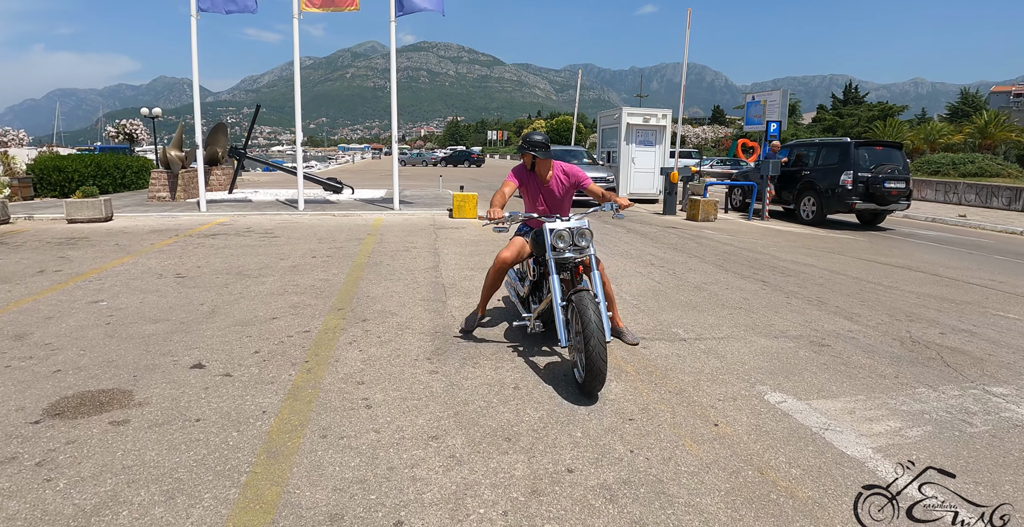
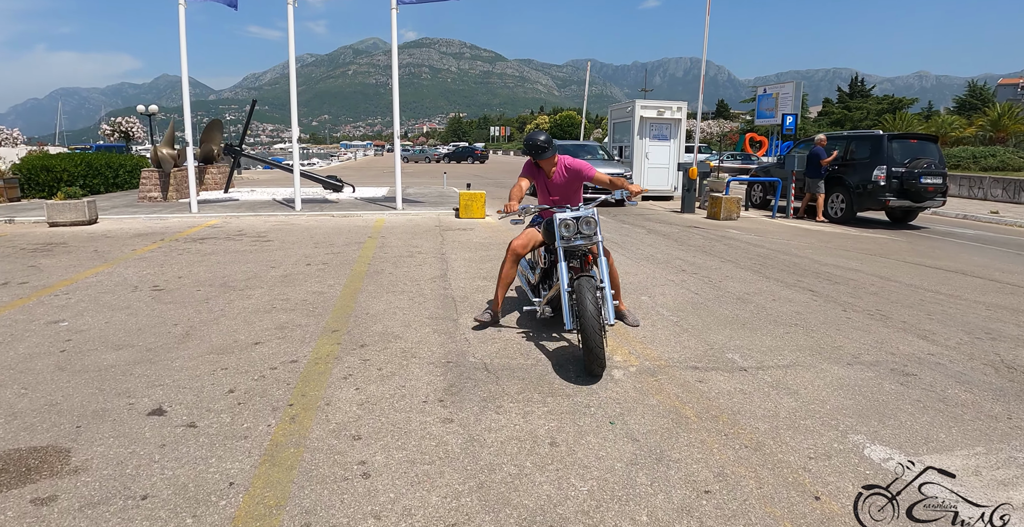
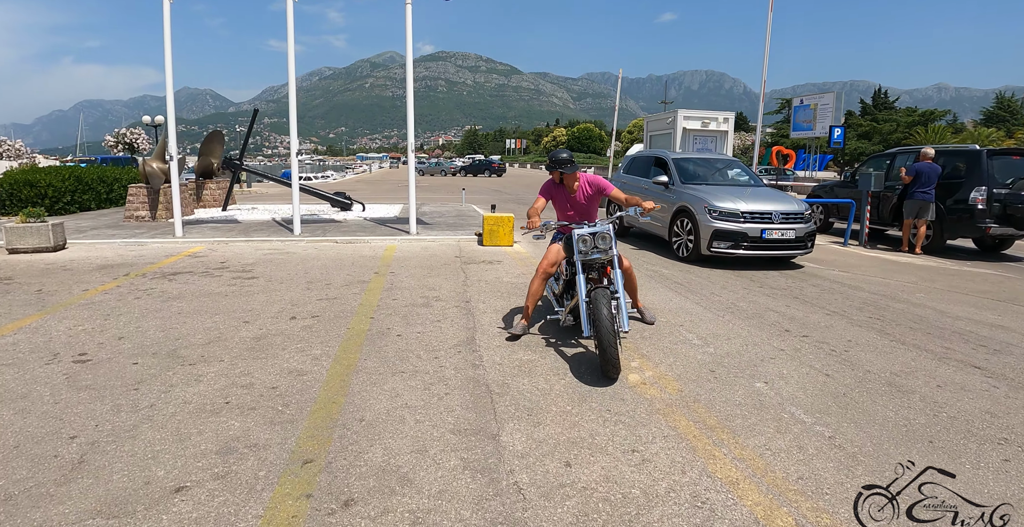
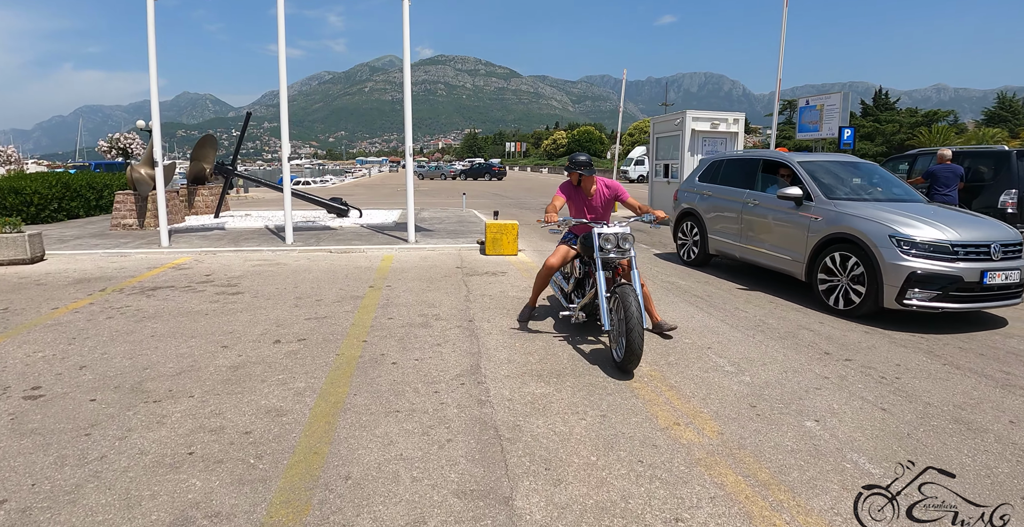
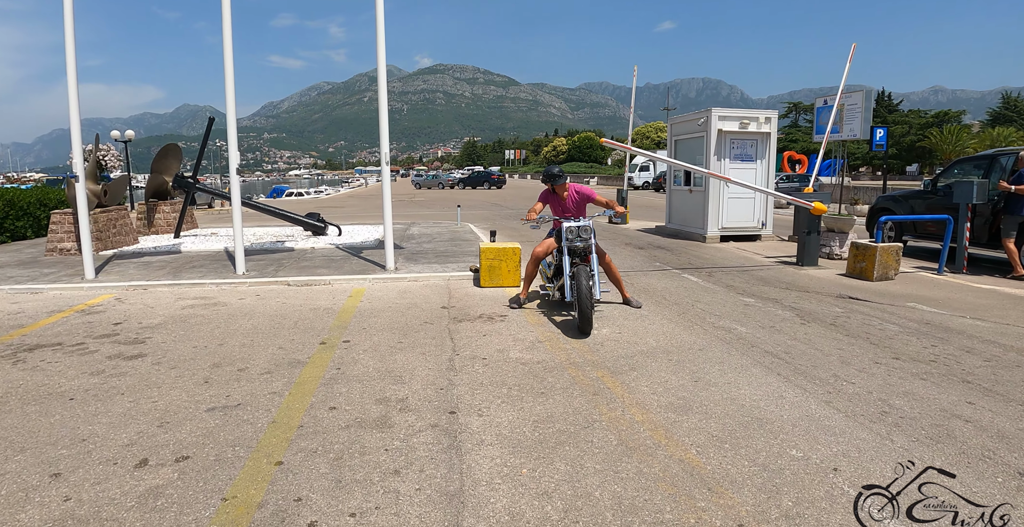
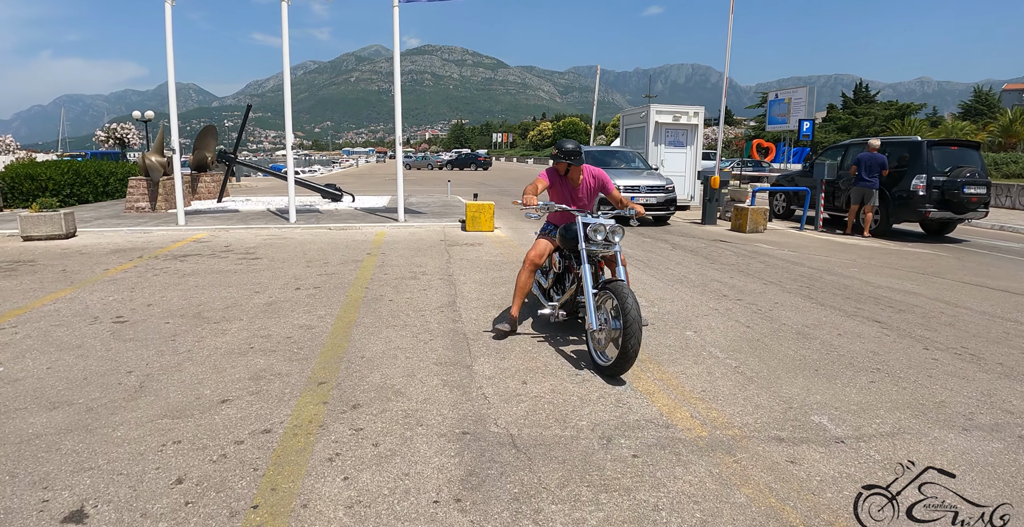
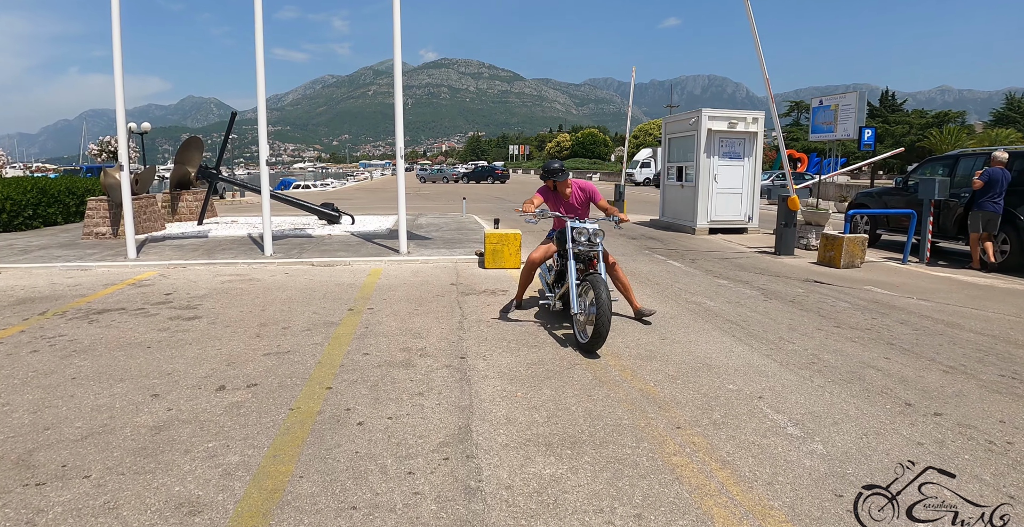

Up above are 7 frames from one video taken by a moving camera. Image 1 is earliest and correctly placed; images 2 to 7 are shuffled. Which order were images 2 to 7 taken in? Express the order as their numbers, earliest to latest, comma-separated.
2, 6, 3, 4, 7, 5
